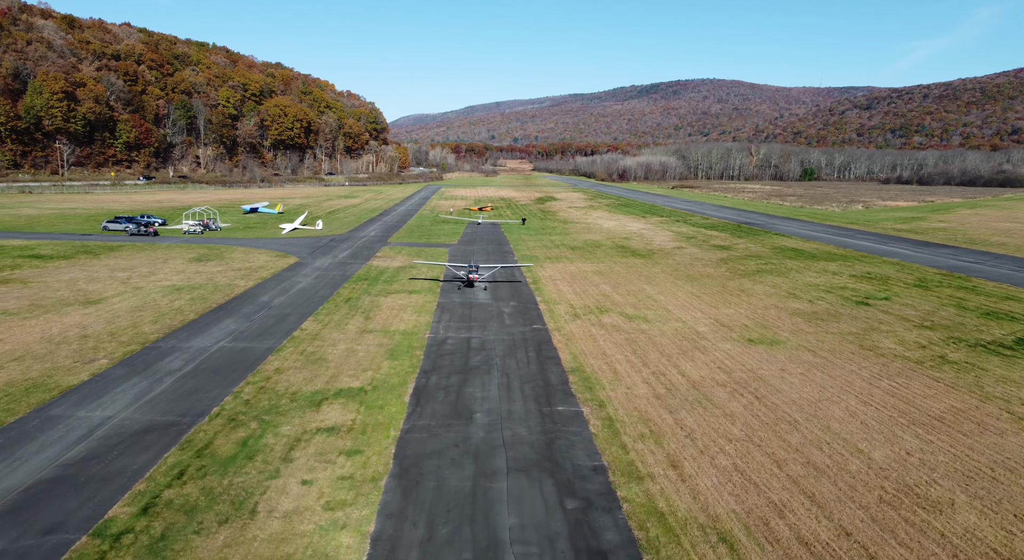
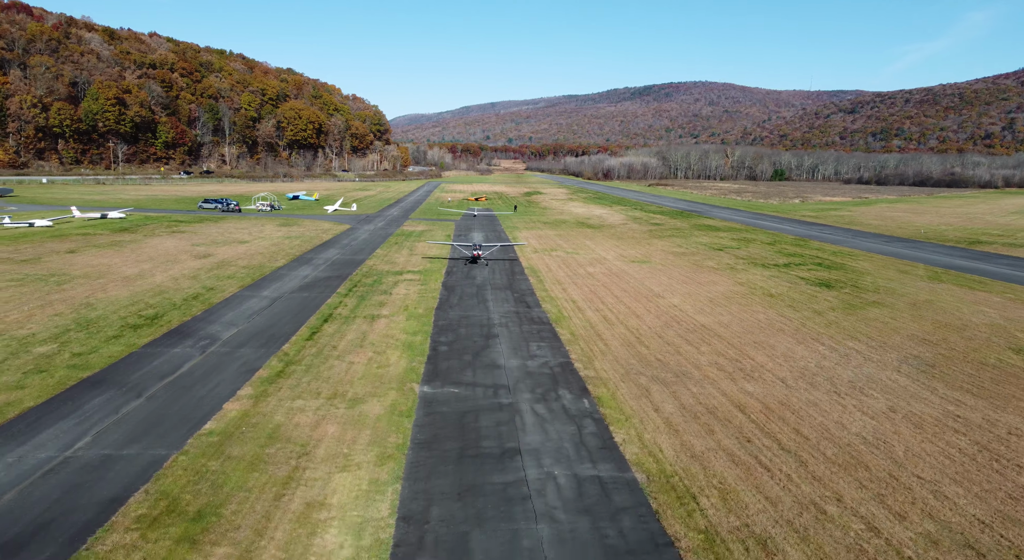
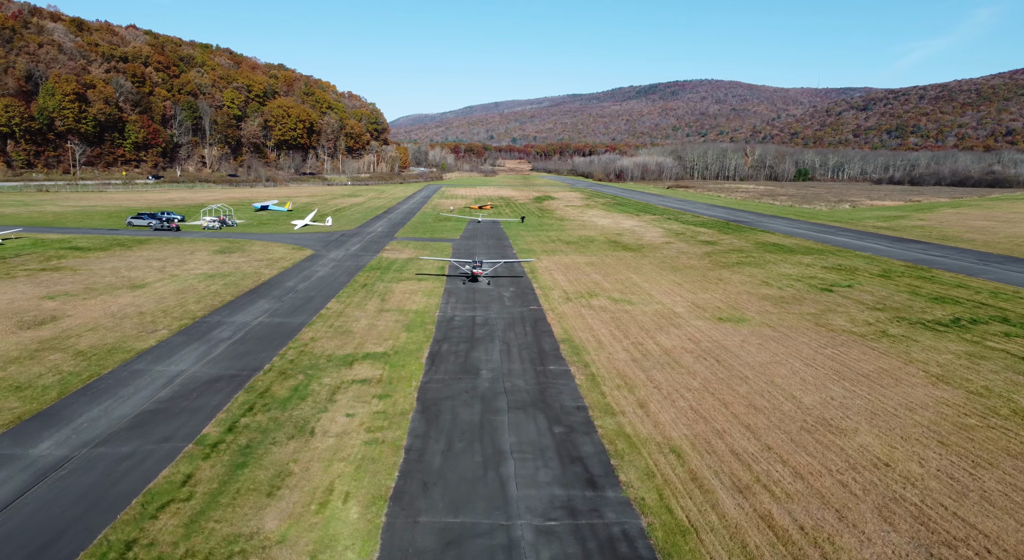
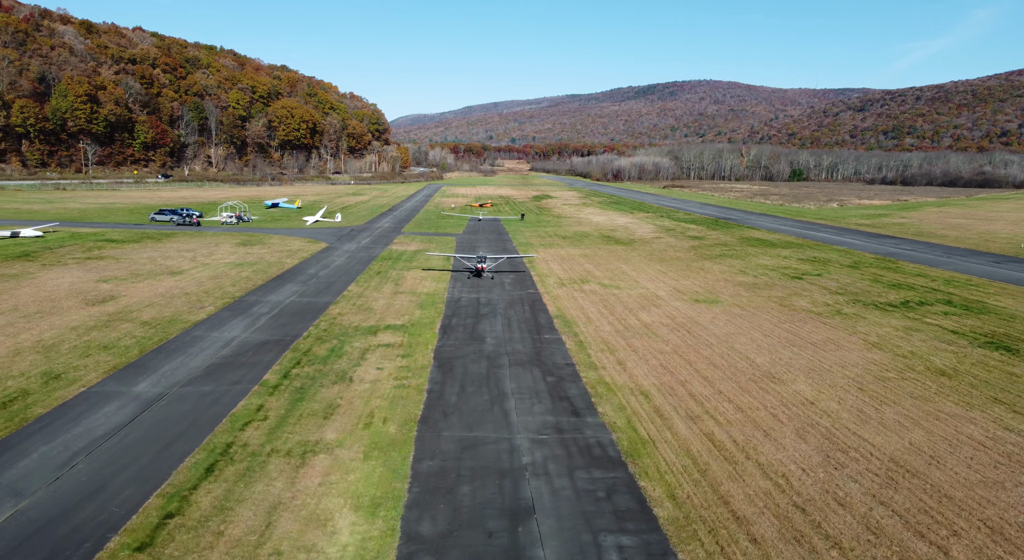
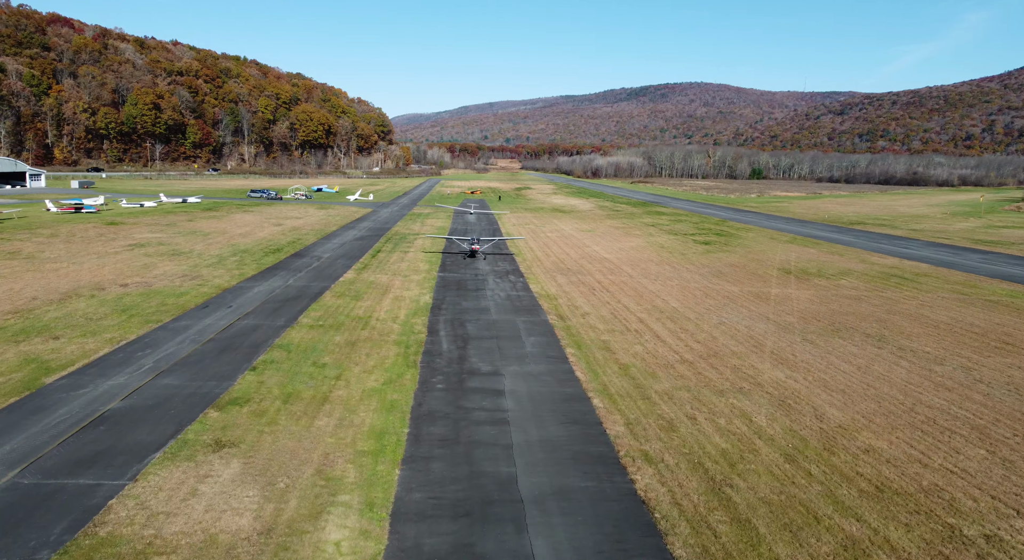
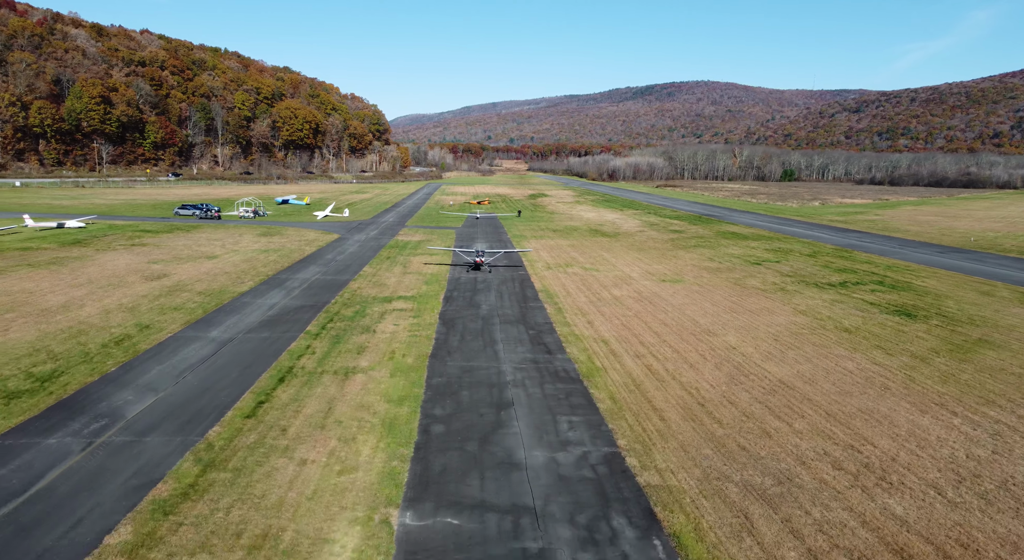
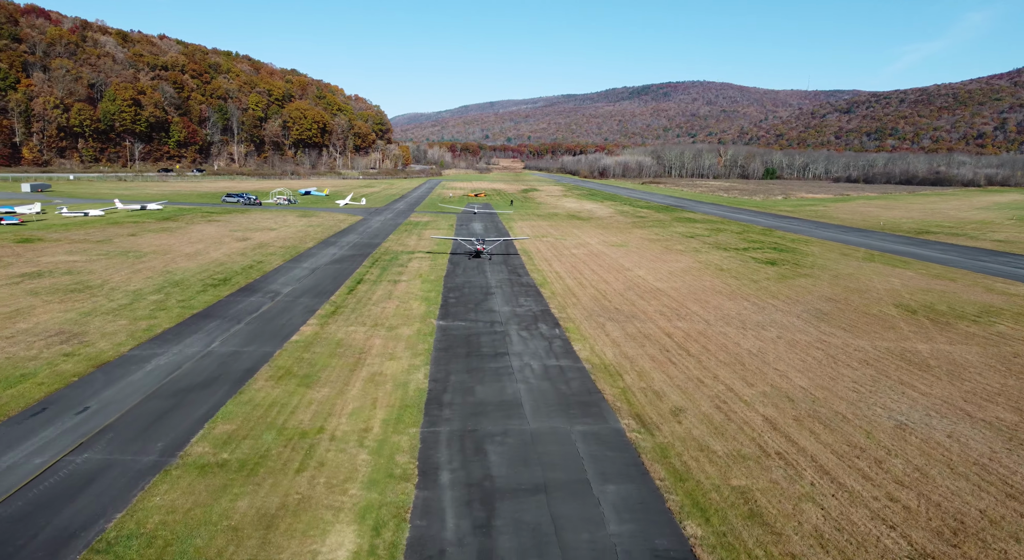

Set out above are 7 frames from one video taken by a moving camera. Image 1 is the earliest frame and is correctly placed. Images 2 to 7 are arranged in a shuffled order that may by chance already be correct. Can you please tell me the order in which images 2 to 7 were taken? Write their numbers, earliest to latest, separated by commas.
3, 4, 6, 2, 7, 5
